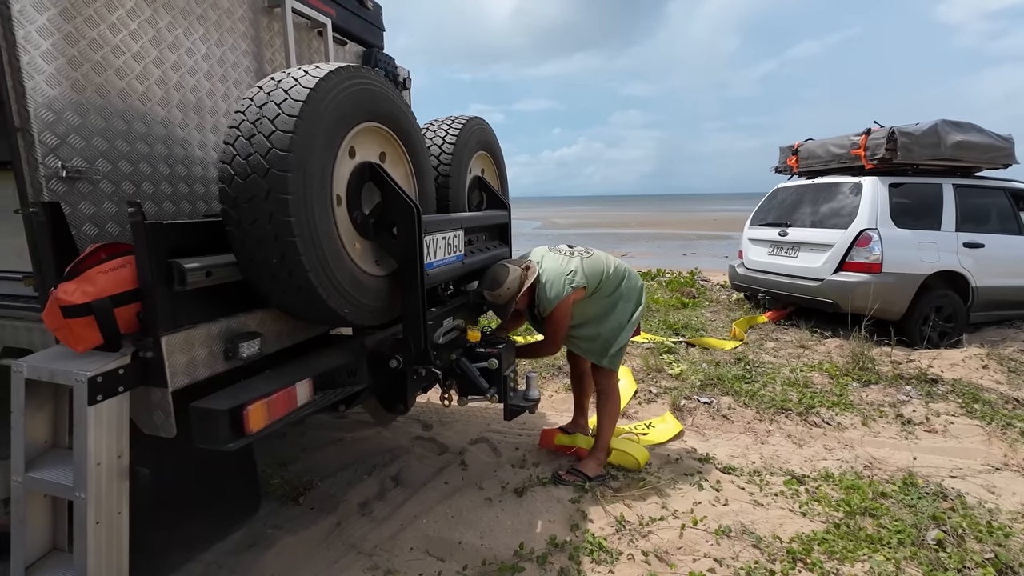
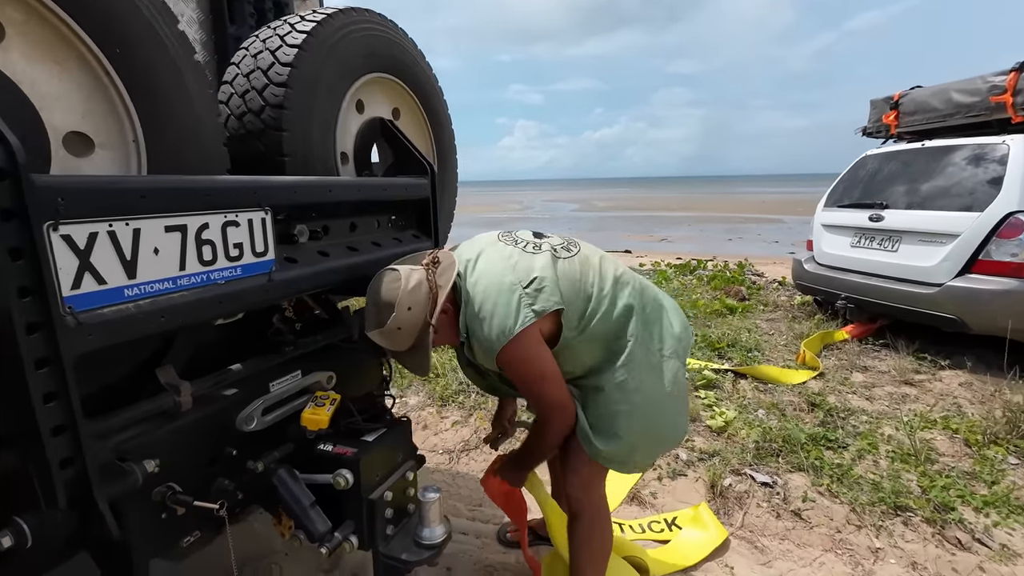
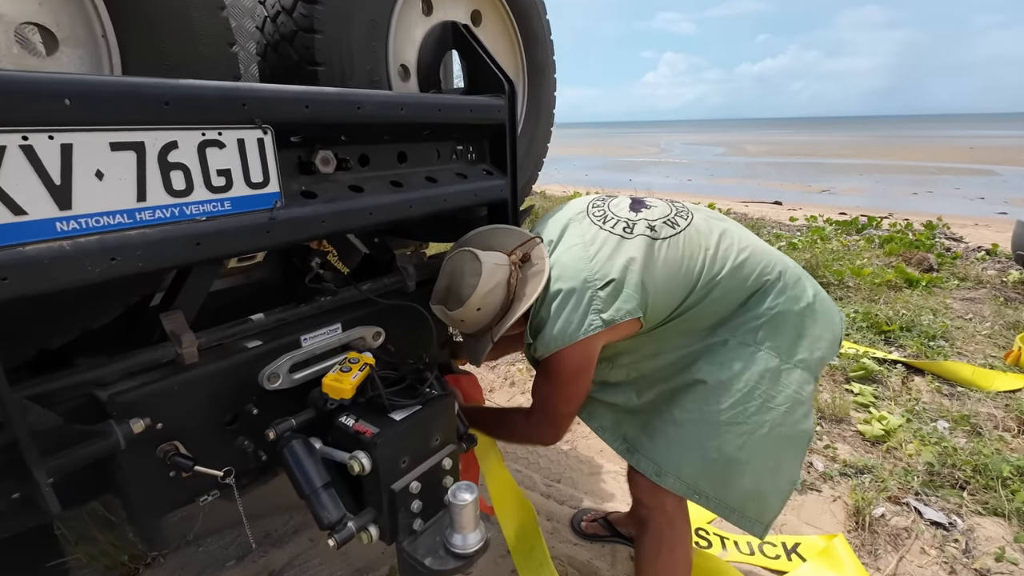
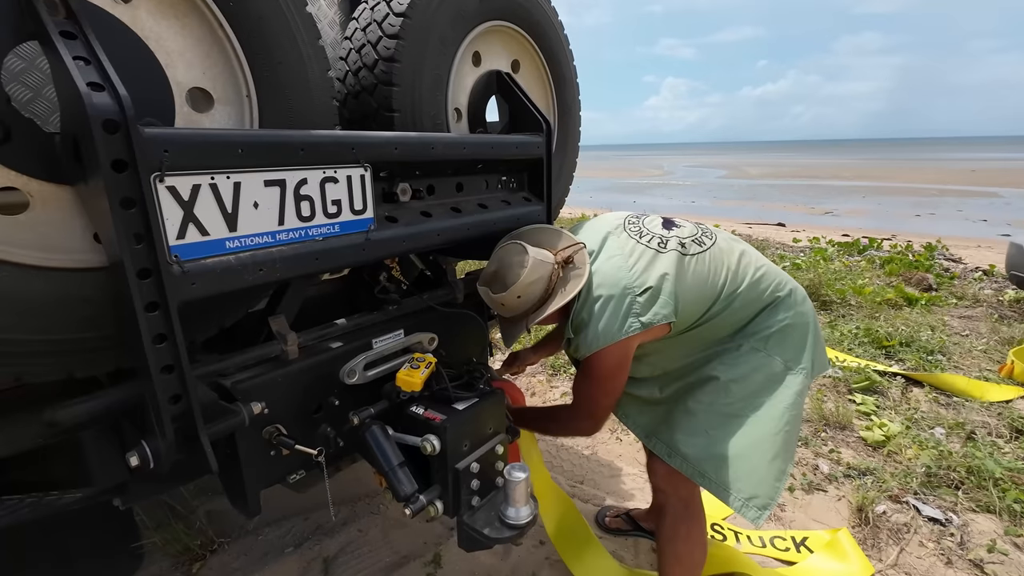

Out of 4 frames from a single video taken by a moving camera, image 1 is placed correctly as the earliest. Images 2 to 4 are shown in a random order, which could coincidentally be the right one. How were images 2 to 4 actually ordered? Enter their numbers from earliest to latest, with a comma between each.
2, 4, 3
